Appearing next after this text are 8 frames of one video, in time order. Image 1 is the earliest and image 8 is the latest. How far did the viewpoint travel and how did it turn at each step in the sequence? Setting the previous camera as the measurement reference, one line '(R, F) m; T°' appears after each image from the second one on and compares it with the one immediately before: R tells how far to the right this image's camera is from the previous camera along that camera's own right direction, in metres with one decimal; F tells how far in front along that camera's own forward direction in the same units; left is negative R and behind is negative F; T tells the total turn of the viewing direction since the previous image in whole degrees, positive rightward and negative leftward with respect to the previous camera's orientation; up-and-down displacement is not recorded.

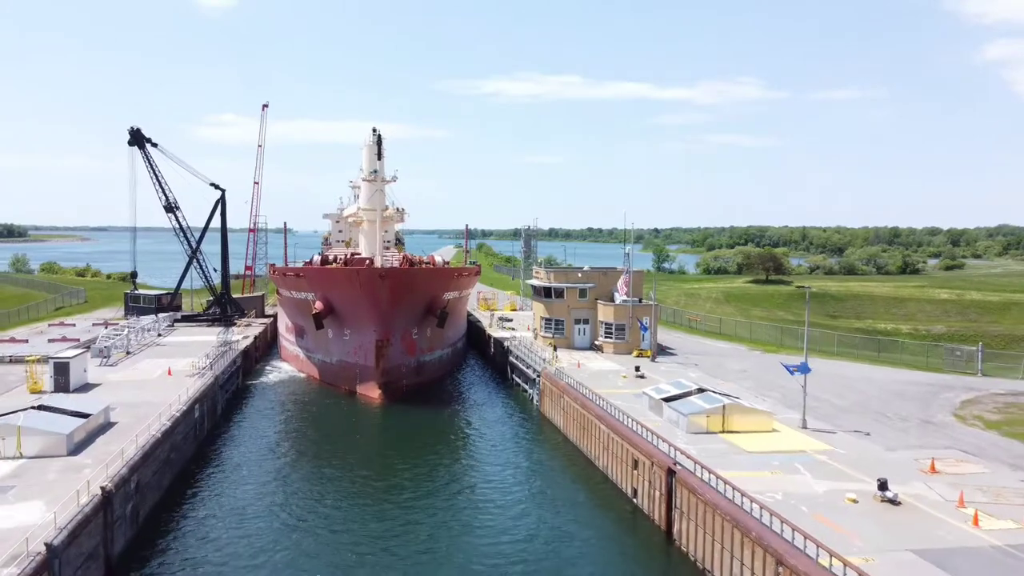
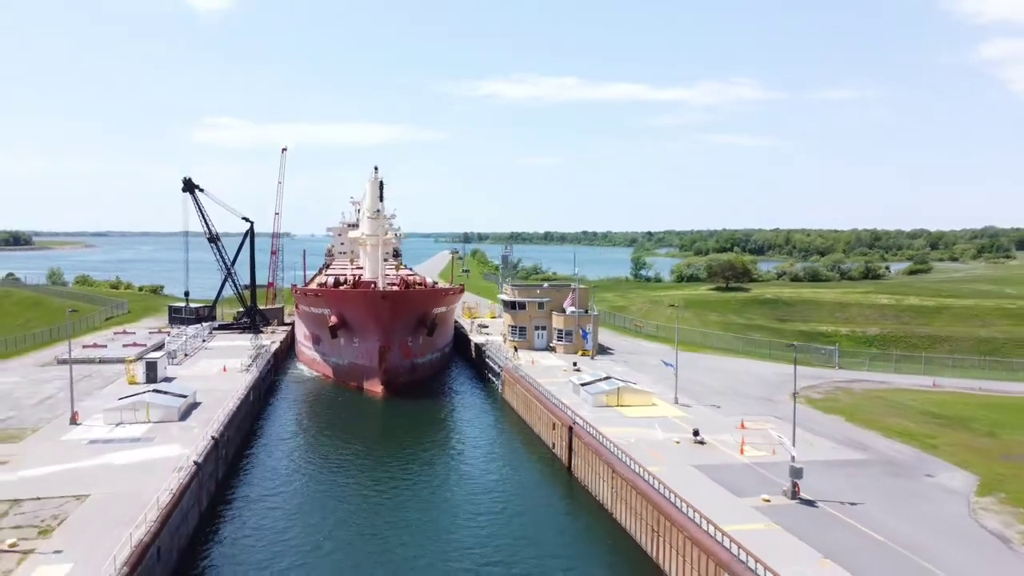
(+1.2, -8.4) m; 0°
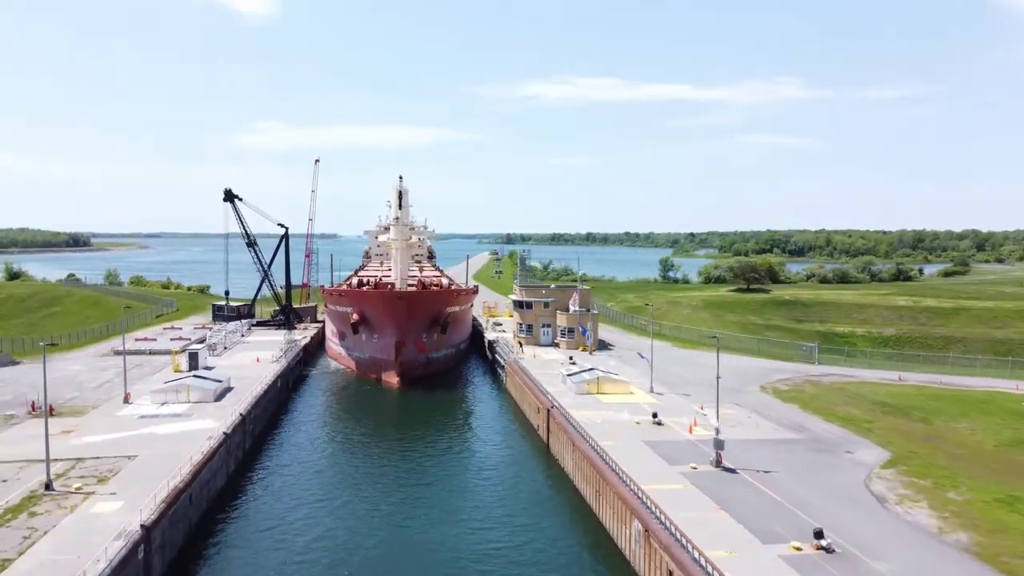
(+1.9, -3.5) m; -3°
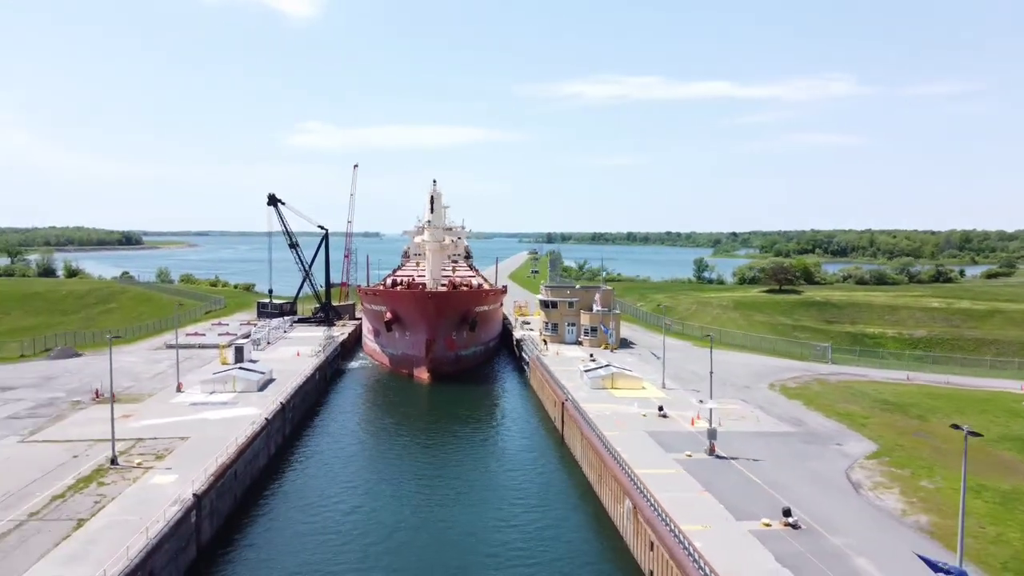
(+0.8, -2.1) m; -3°
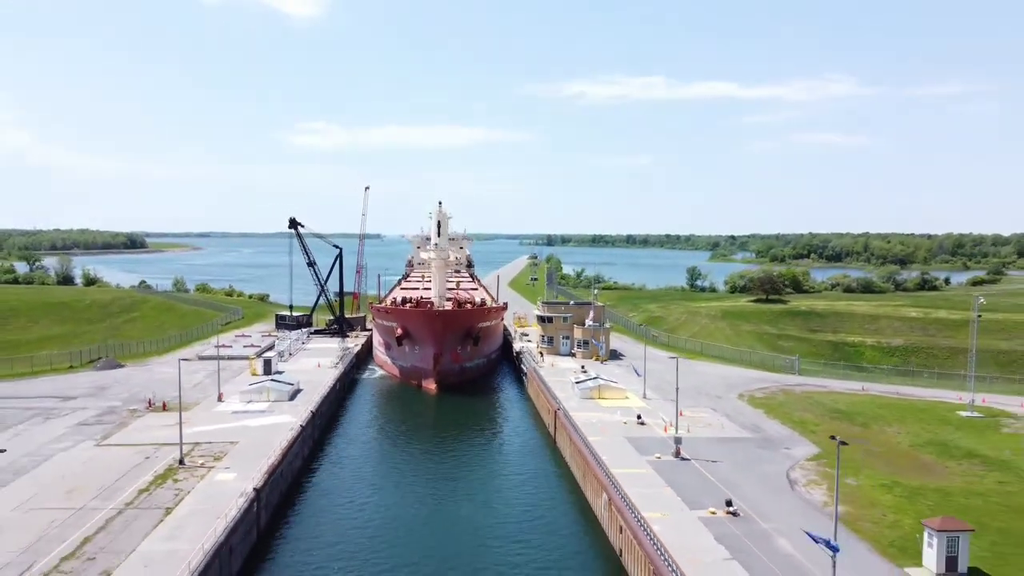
(0.0, -4.4) m; 0°
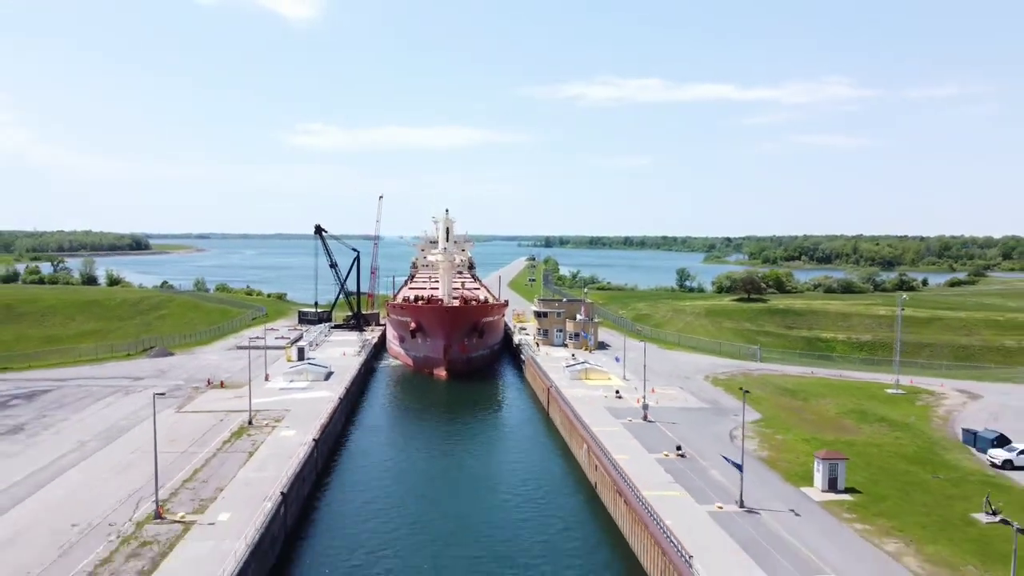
(-0.1, -6.7) m; 0°
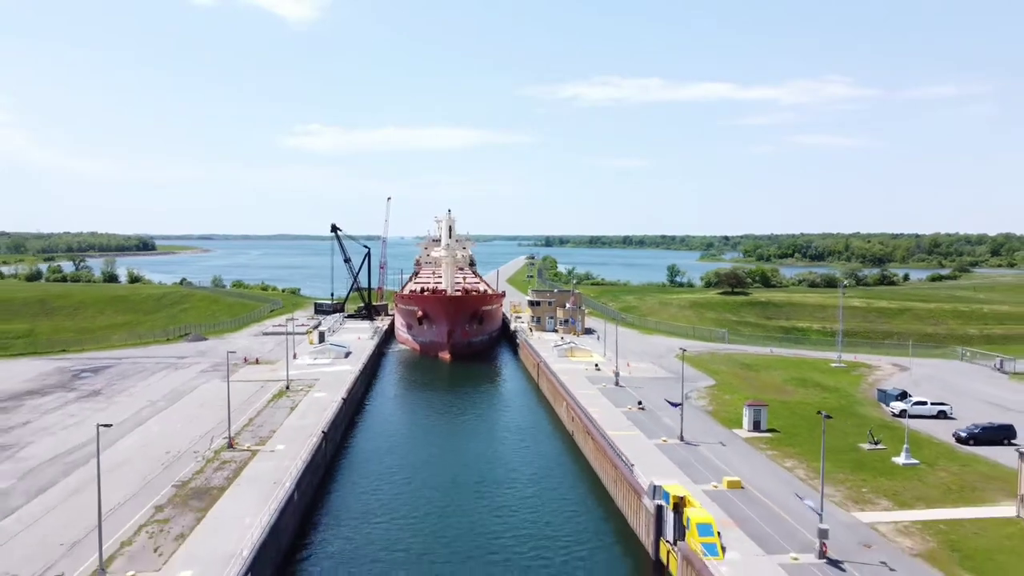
(+0.4, -6.5) m; 0°
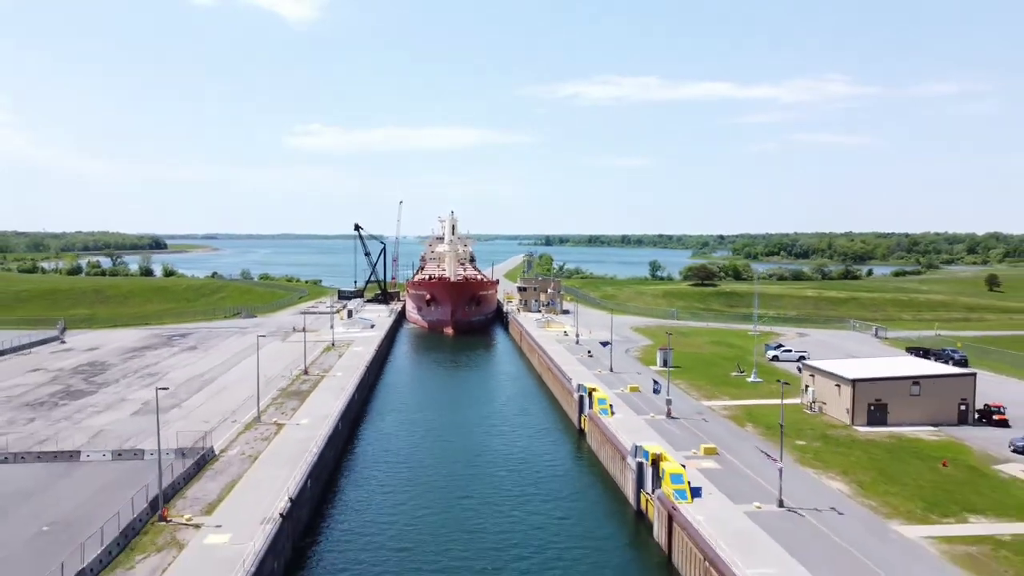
(+0.9, -13.6) m; 0°
